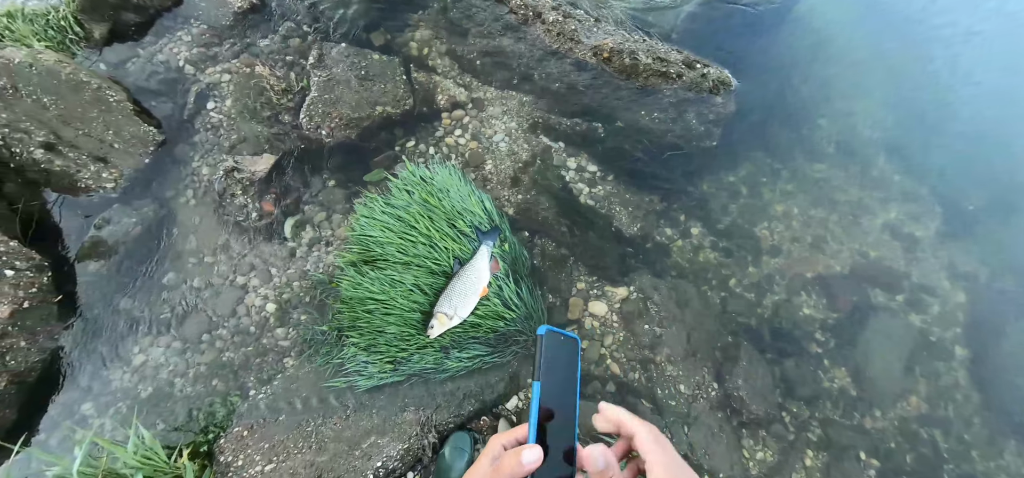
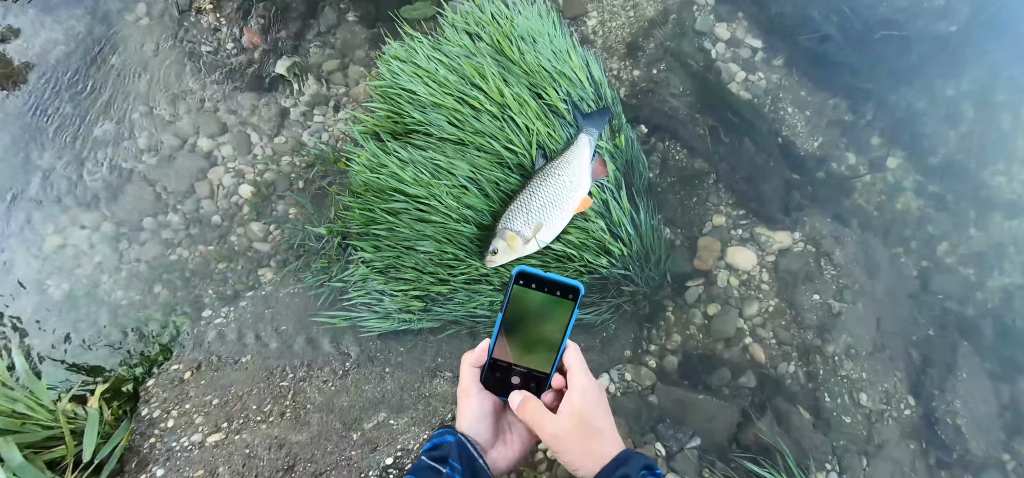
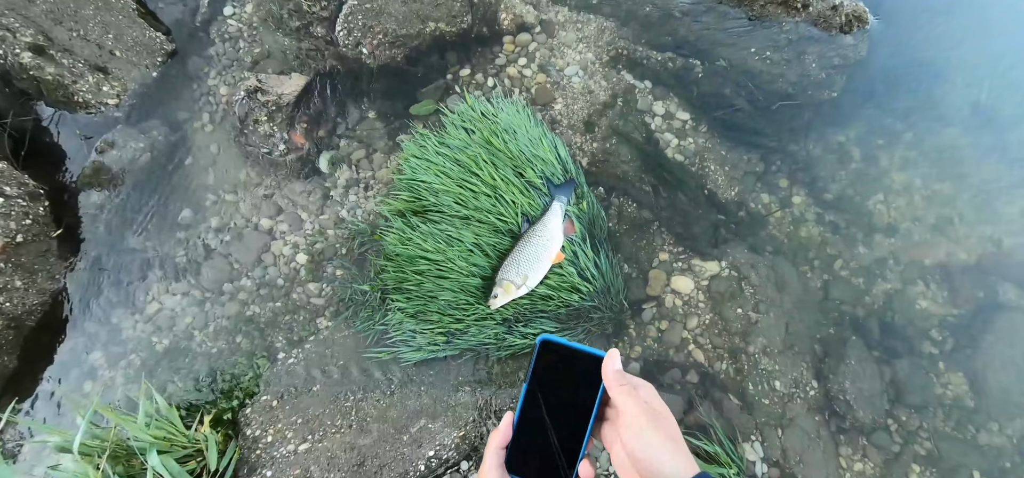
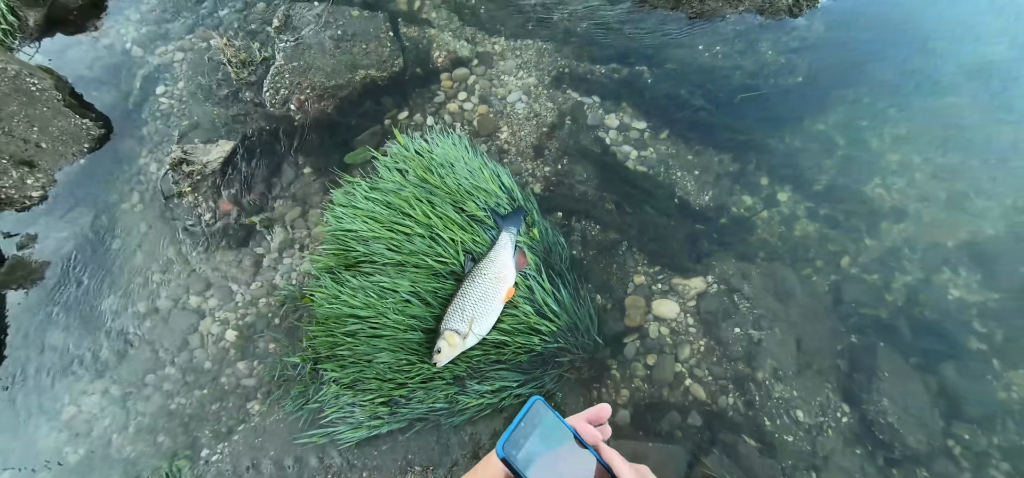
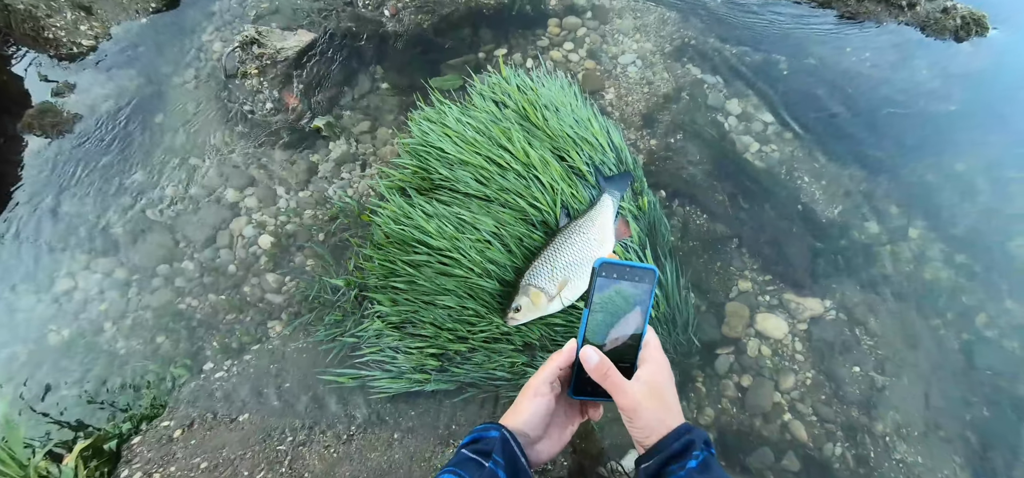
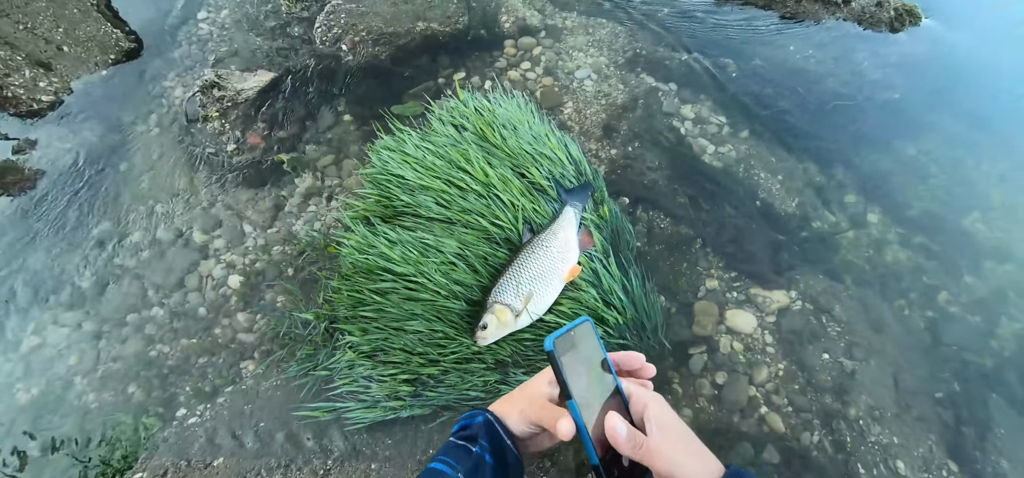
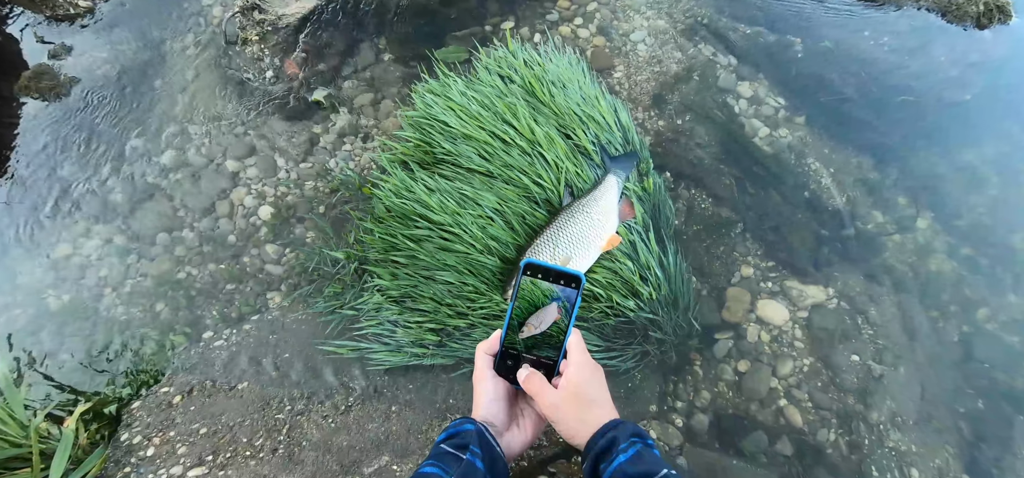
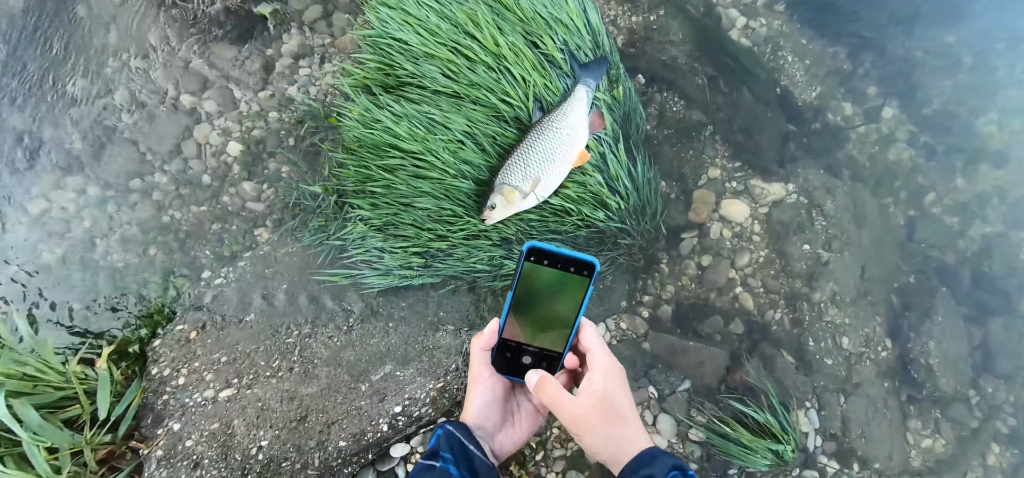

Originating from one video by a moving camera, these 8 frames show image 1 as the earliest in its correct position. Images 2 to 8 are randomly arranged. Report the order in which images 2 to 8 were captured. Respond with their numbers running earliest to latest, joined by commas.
3, 8, 2, 7, 5, 6, 4
